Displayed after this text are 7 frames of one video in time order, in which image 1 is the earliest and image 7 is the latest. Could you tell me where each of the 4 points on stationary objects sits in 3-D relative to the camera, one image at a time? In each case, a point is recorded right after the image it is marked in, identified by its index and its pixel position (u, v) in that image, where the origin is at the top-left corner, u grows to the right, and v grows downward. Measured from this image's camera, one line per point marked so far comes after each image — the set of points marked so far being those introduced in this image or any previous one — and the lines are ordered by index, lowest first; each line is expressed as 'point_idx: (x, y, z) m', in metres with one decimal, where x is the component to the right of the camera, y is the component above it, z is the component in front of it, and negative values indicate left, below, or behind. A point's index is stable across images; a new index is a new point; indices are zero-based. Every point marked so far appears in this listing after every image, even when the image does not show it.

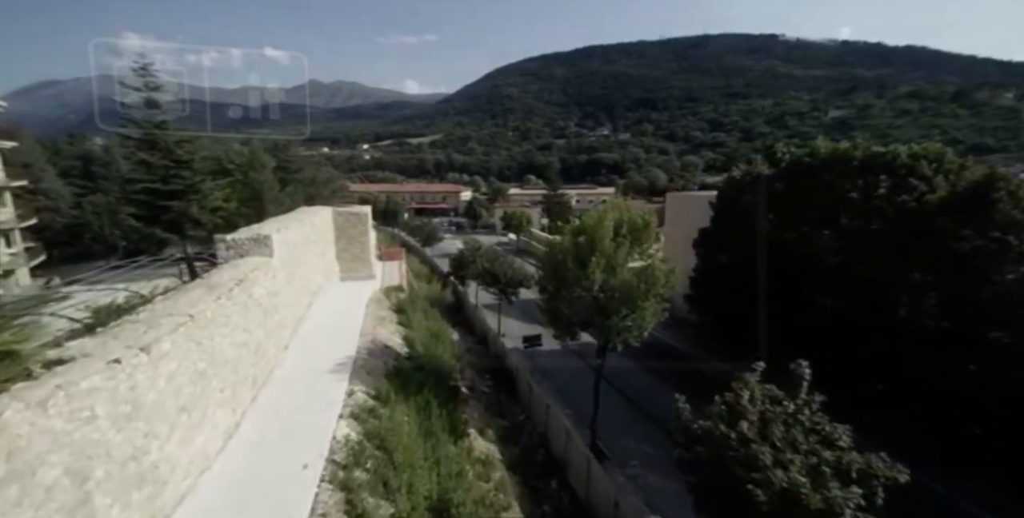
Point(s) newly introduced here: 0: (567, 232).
0: (+1.1, +0.5, +8.7) m
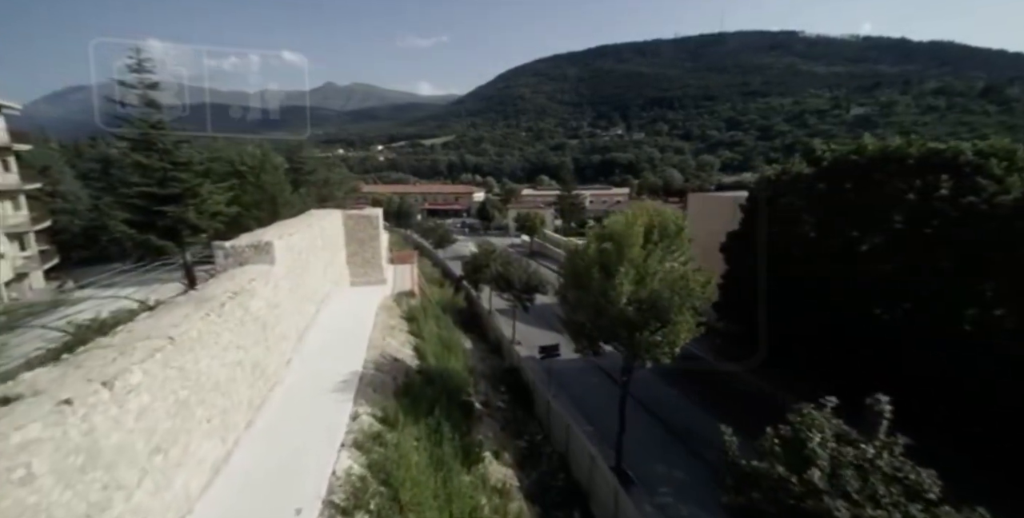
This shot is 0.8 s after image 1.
0: (+1.4, +0.3, +8.0) m
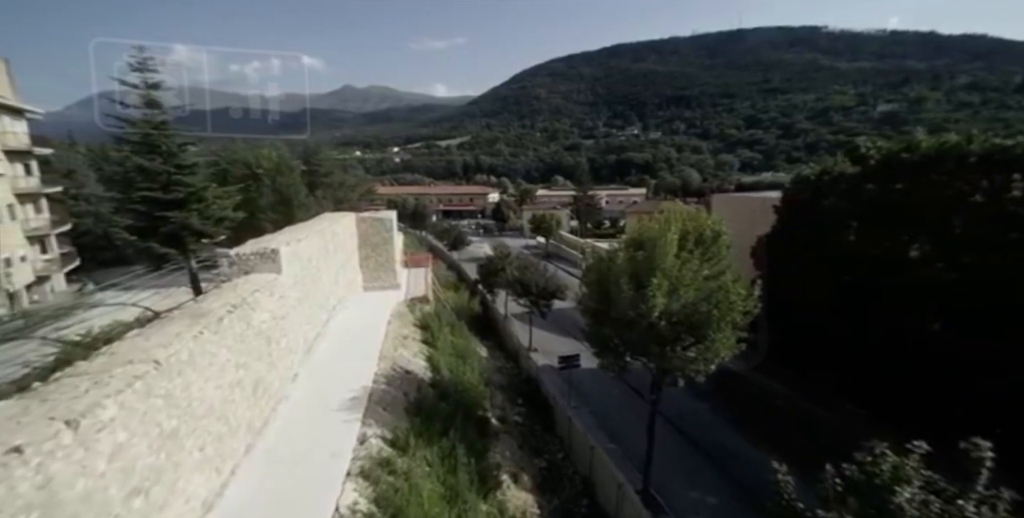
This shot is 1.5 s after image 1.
0: (+1.7, +0.2, +7.4) m
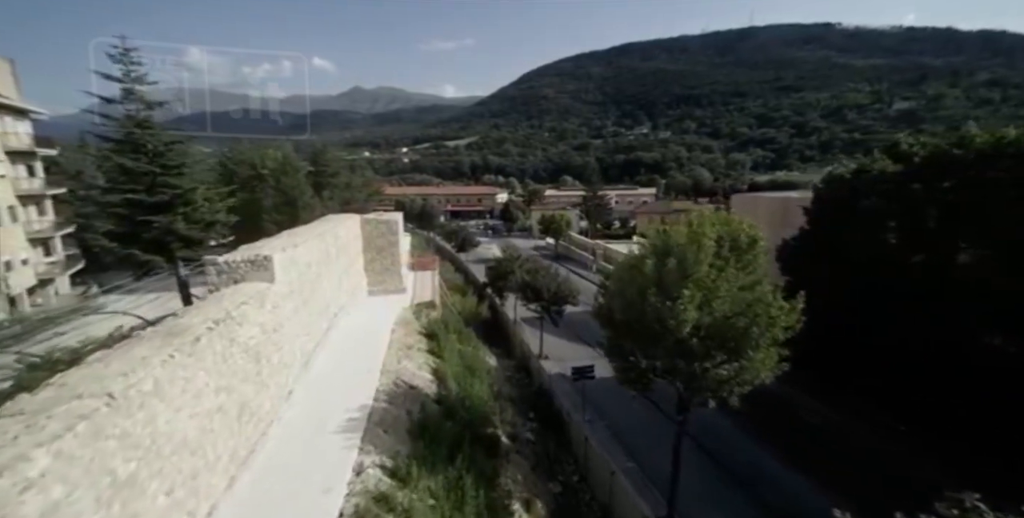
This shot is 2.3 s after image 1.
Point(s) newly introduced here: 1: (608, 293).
0: (+1.9, +0.1, +6.8) m
1: (+1.4, -0.5, +7.0) m
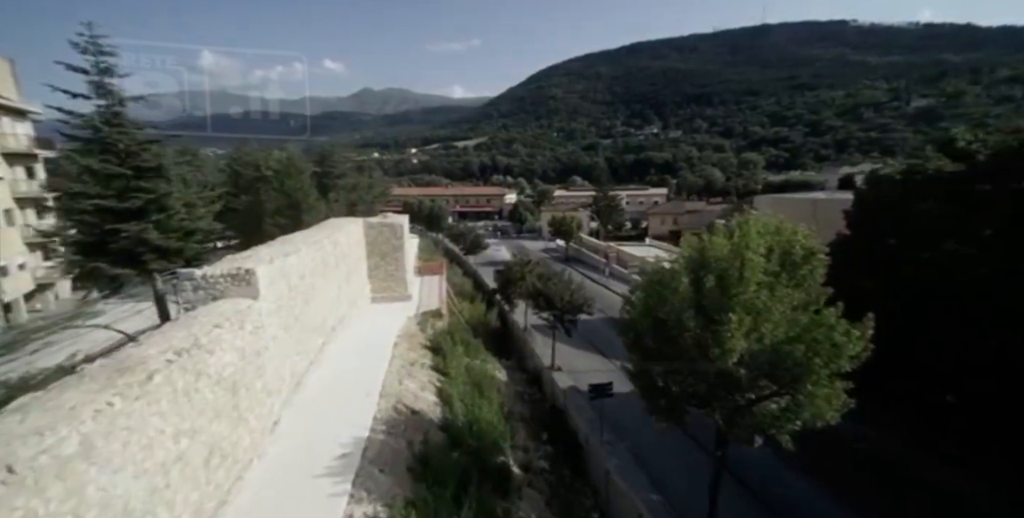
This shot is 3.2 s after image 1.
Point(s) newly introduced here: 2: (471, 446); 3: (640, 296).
0: (+2.1, -0.1, +6.0) m
1: (+1.6, -0.7, +6.2) m
2: (-0.6, -2.7, +6.9) m
3: (+1.6, -0.5, +6.2) m
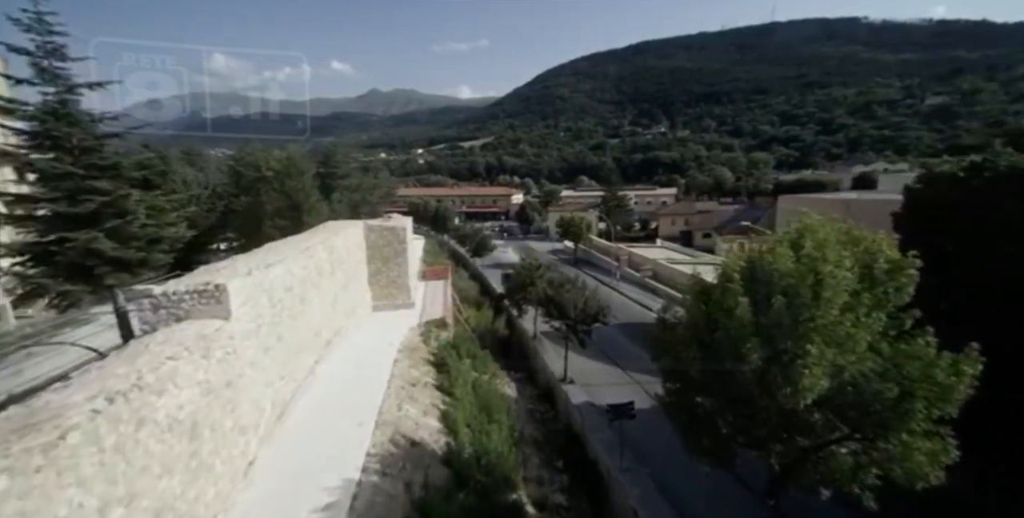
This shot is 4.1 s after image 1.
0: (+2.2, -0.2, +5.1) m
1: (+1.8, -0.8, +5.3) m
2: (-0.4, -2.9, +6.1) m
3: (+1.8, -0.6, +5.3) m
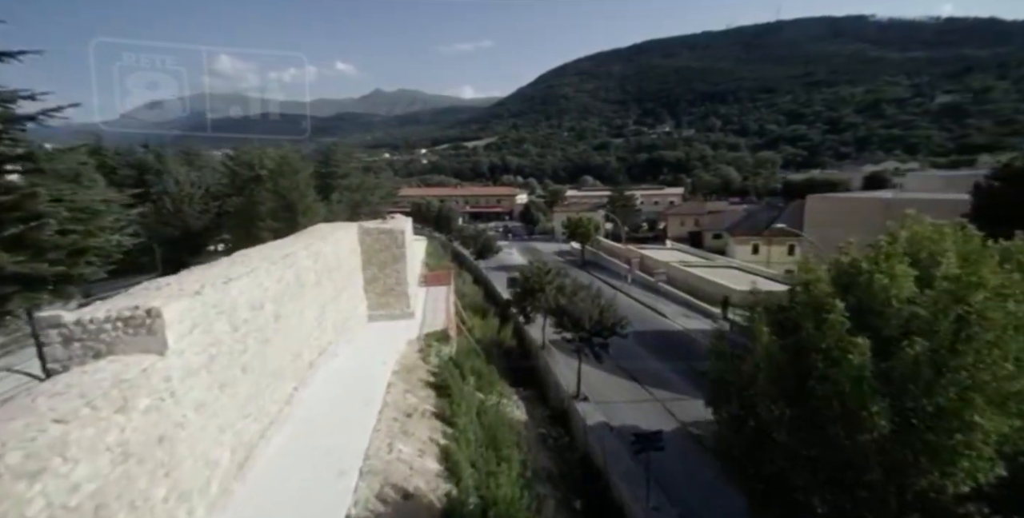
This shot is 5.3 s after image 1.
0: (+2.4, -0.3, +3.9) m
1: (+1.9, -1.0, +4.2) m
2: (-0.3, -3.0, +5.0) m
3: (+2.0, -0.8, +4.2) m
